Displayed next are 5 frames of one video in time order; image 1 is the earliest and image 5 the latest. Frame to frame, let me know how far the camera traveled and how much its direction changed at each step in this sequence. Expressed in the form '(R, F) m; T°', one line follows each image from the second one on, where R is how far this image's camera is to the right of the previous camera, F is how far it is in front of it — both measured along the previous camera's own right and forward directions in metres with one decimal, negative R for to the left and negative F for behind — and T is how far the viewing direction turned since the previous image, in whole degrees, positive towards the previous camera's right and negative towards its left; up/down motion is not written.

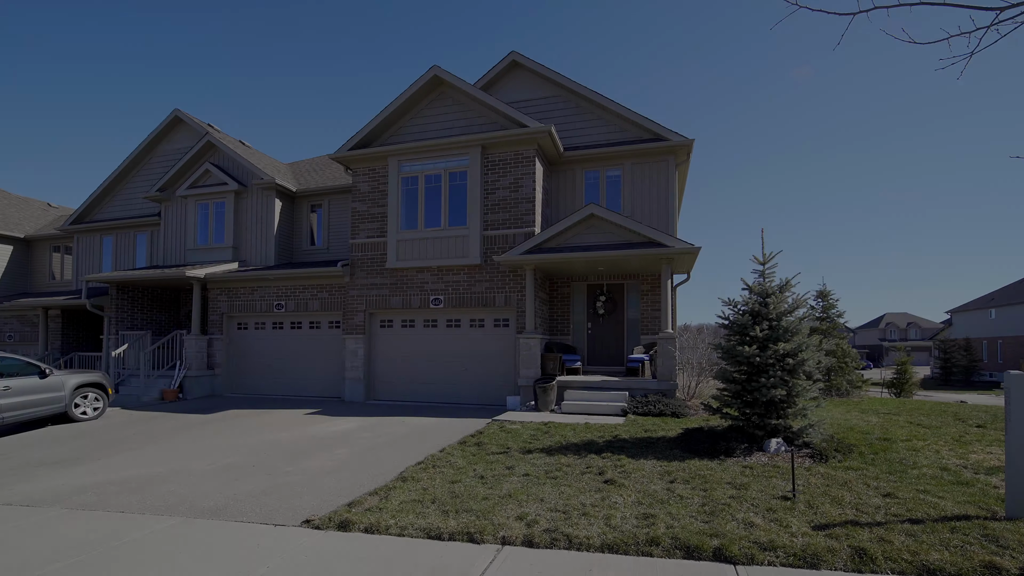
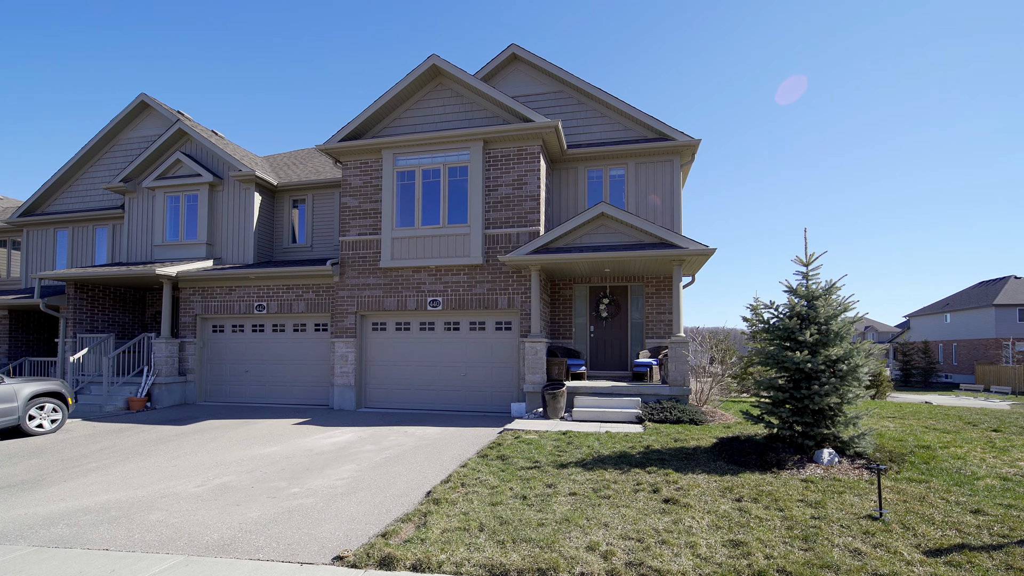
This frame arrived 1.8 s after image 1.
(-0.9, +0.7) m; +4°
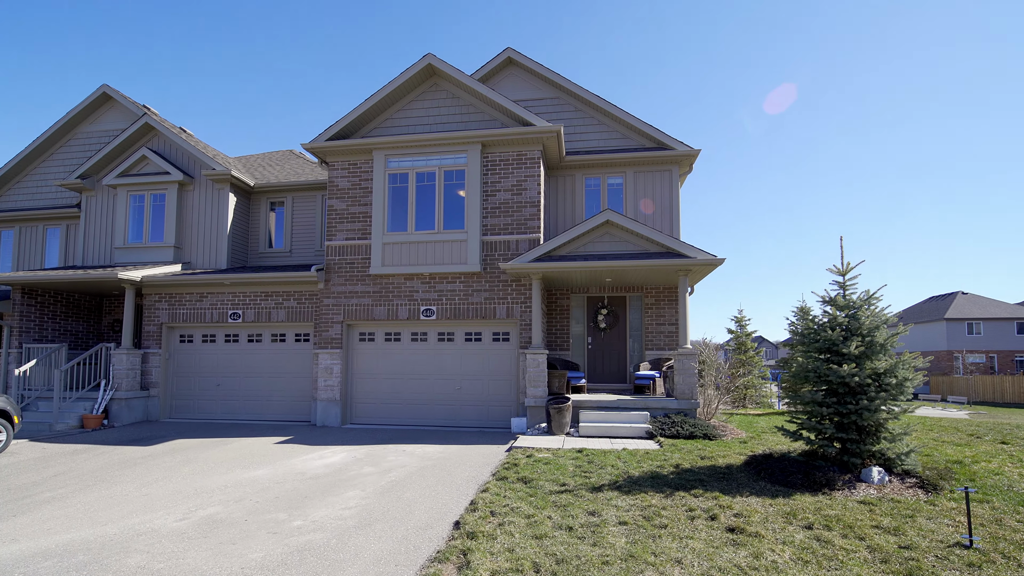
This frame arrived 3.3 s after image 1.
(-0.8, +0.7) m; +4°
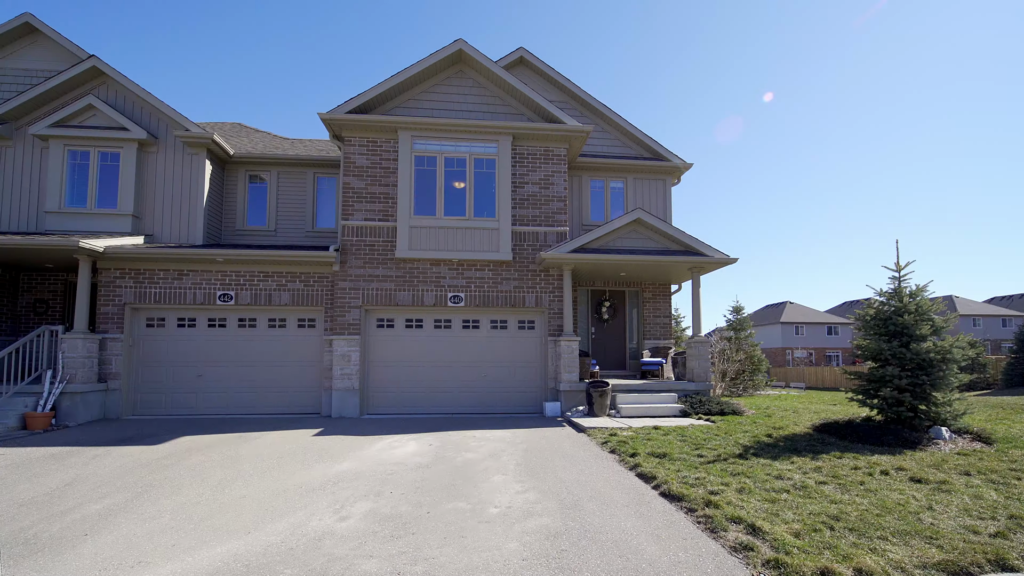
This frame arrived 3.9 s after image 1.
(-3.4, +0.5) m; +13°
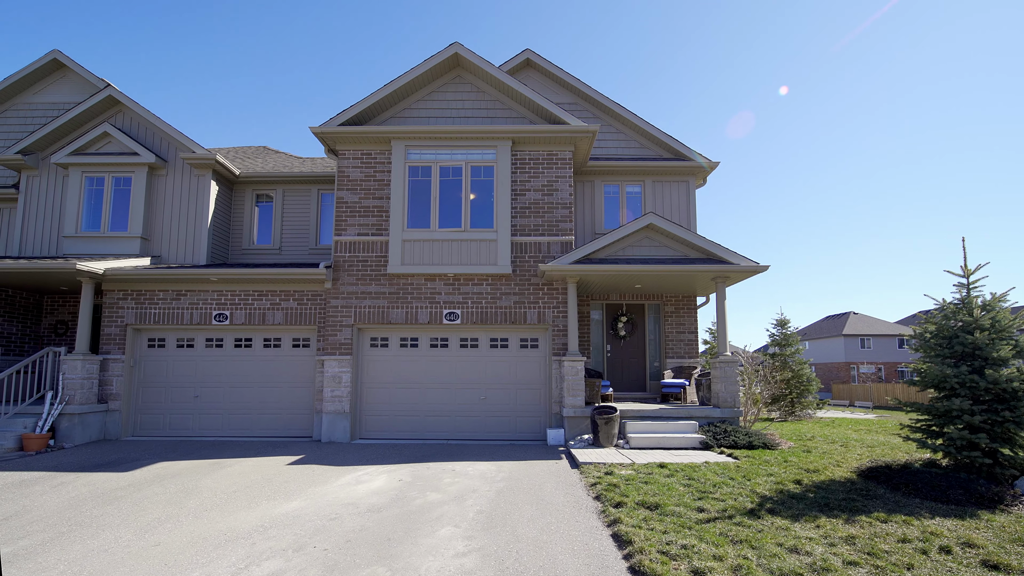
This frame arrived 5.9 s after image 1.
(+1.2, +1.1) m; -7°
